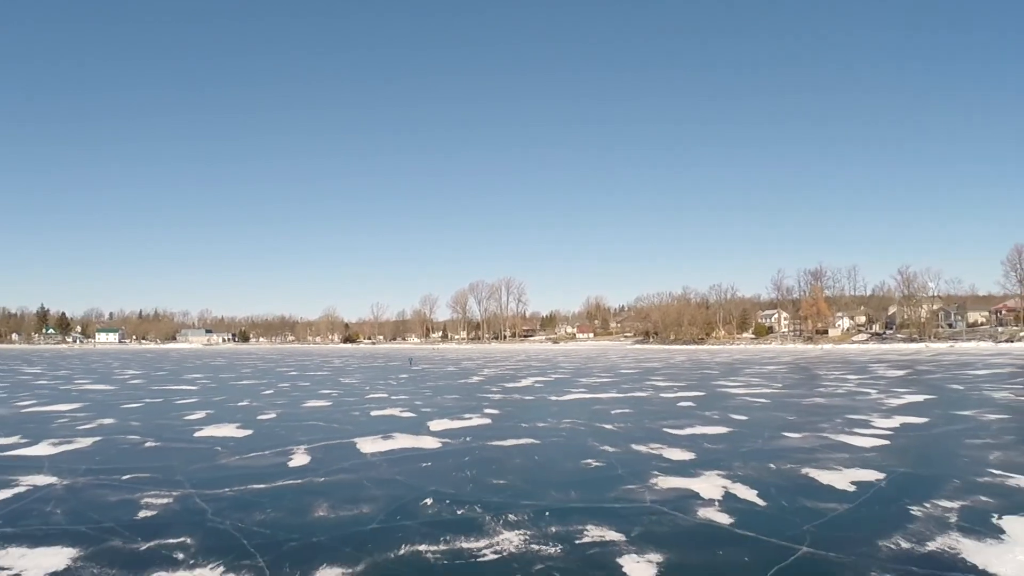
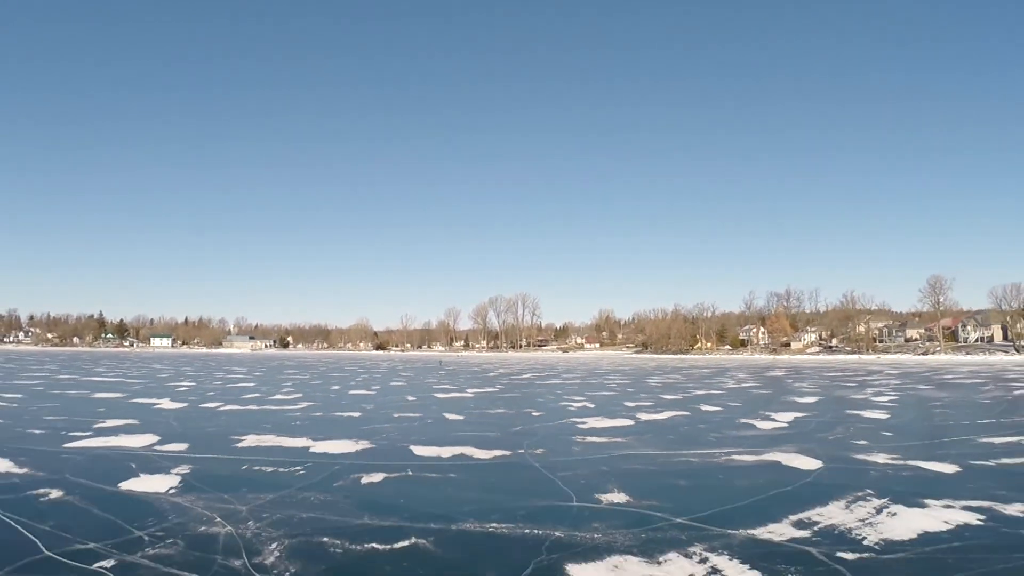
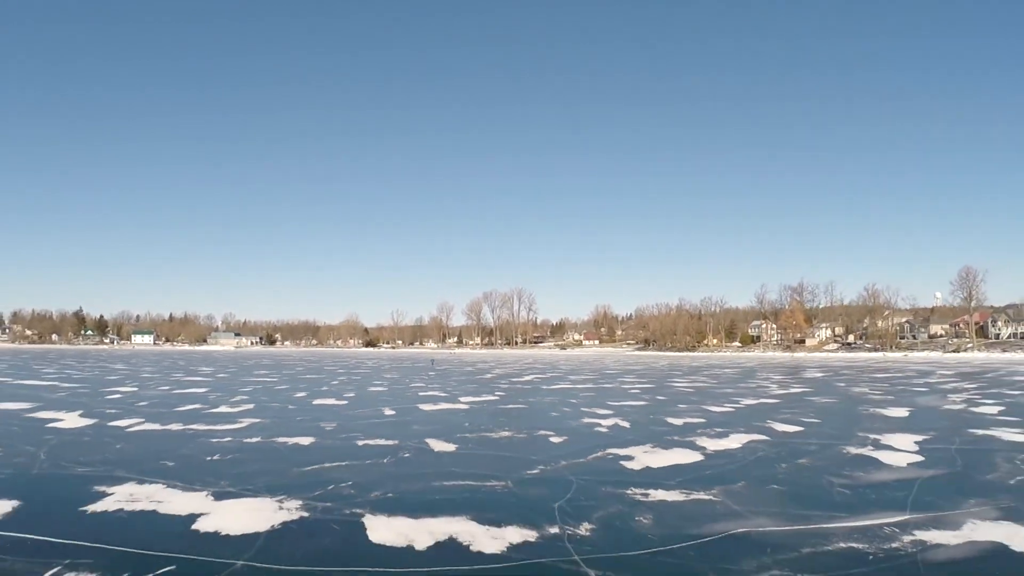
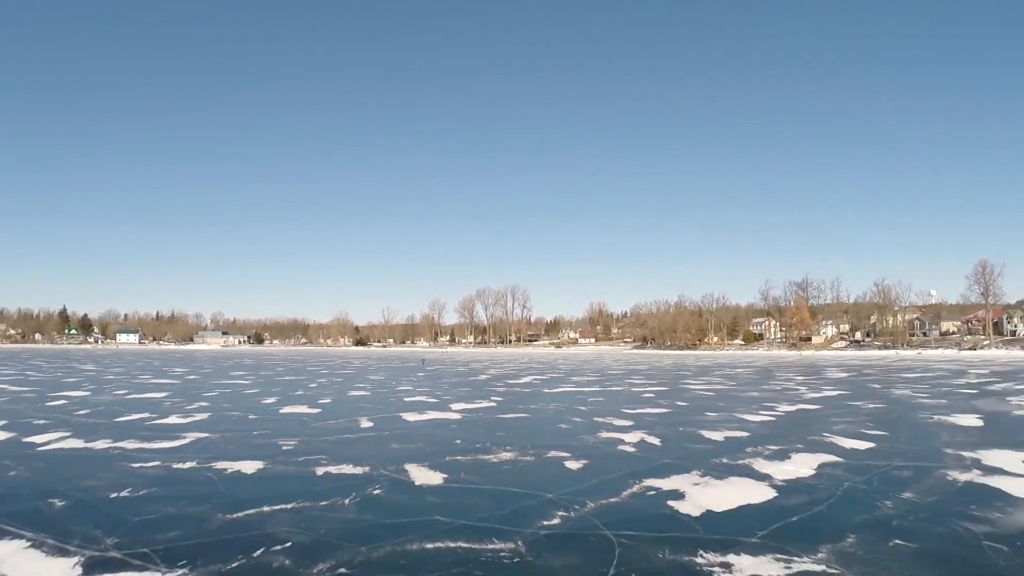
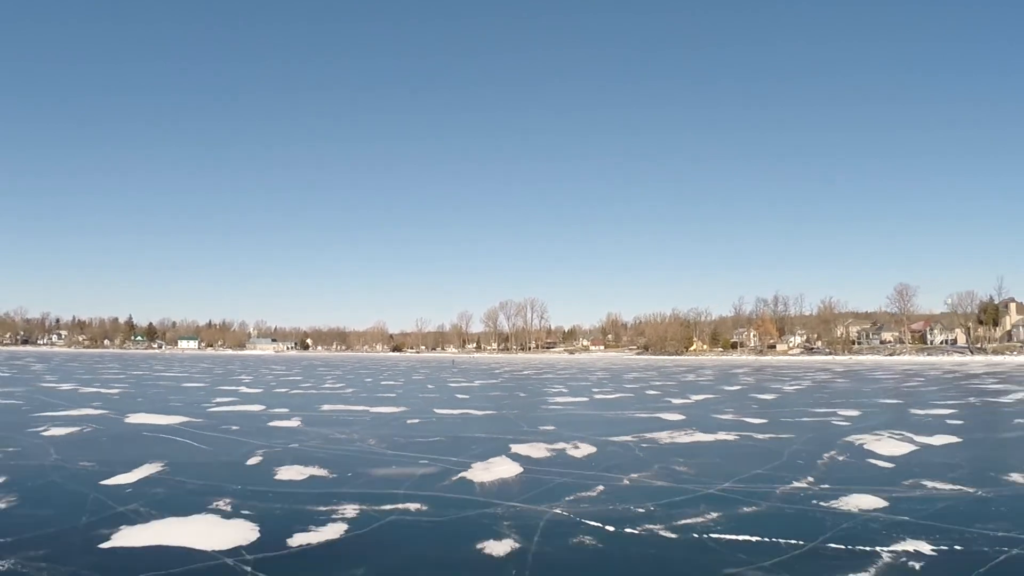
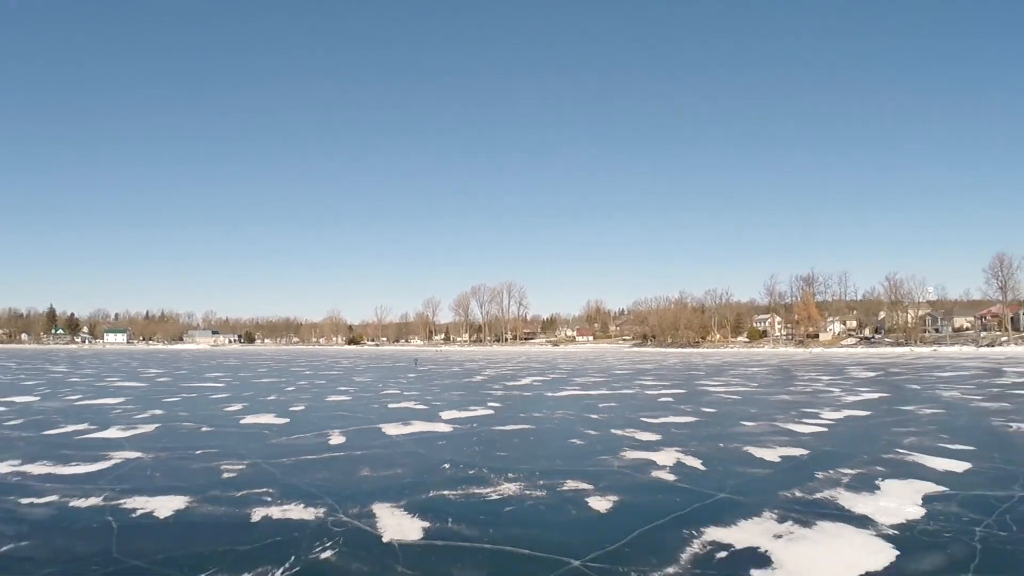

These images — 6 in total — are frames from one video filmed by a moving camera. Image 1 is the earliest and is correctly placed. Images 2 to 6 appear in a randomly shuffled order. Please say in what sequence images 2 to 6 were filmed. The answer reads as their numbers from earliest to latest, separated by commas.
6, 4, 3, 2, 5
